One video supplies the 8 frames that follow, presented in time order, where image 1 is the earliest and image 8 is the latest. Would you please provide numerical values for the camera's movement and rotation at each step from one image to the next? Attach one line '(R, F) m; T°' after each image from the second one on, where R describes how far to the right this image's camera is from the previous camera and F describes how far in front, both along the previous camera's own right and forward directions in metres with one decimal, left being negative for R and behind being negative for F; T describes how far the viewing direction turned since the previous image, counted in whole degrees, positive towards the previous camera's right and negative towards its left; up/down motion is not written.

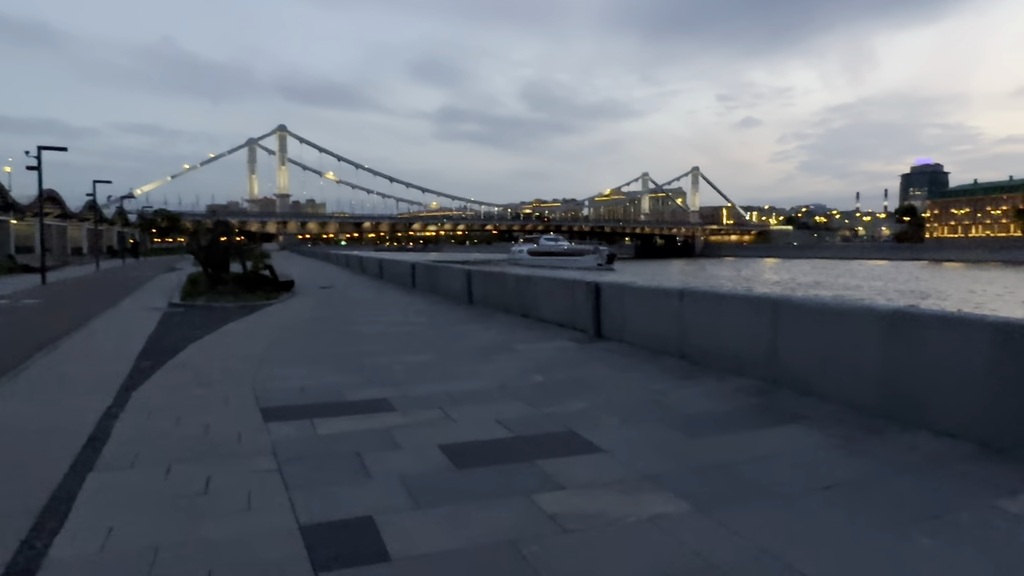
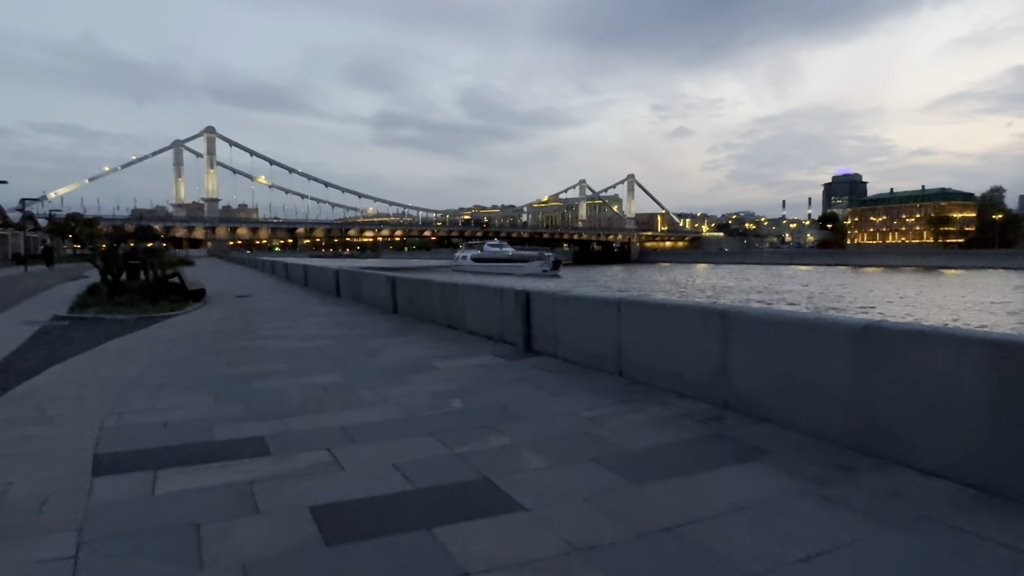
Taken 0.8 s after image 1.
(+0.2, +0.9) m; +5°
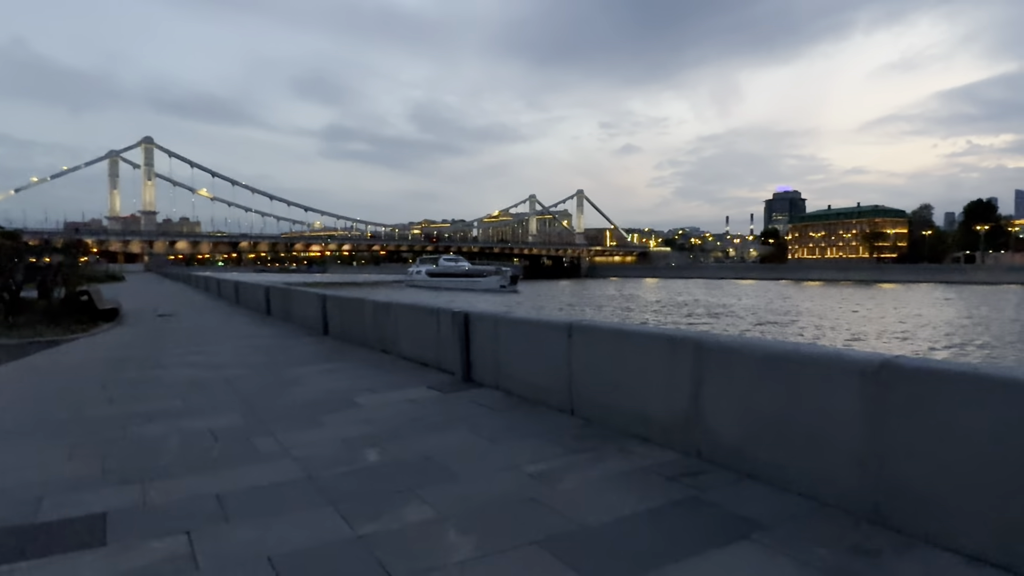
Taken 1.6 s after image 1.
(+0.1, +0.9) m; +4°
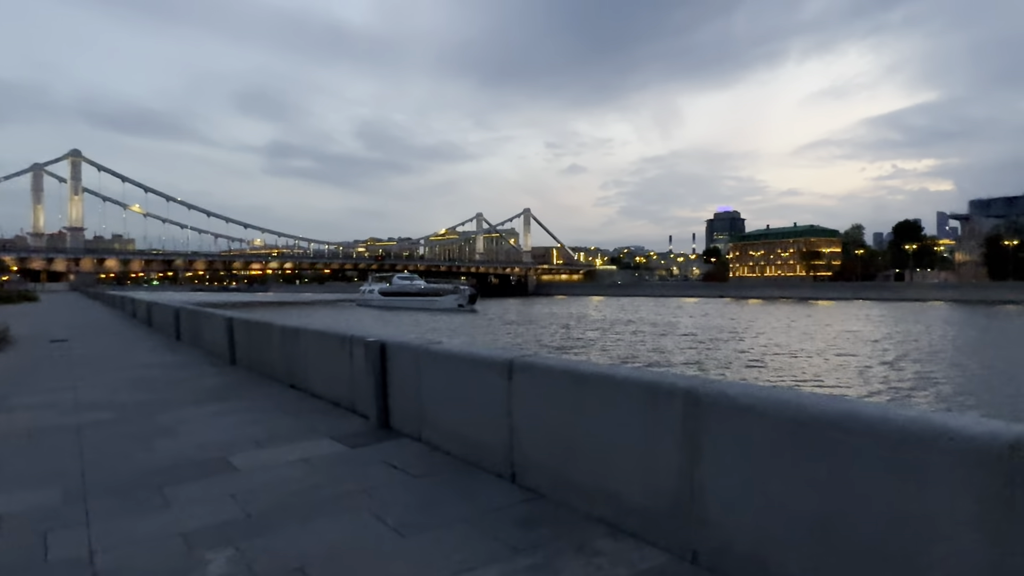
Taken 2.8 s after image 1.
(+0.2, +1.3) m; +4°
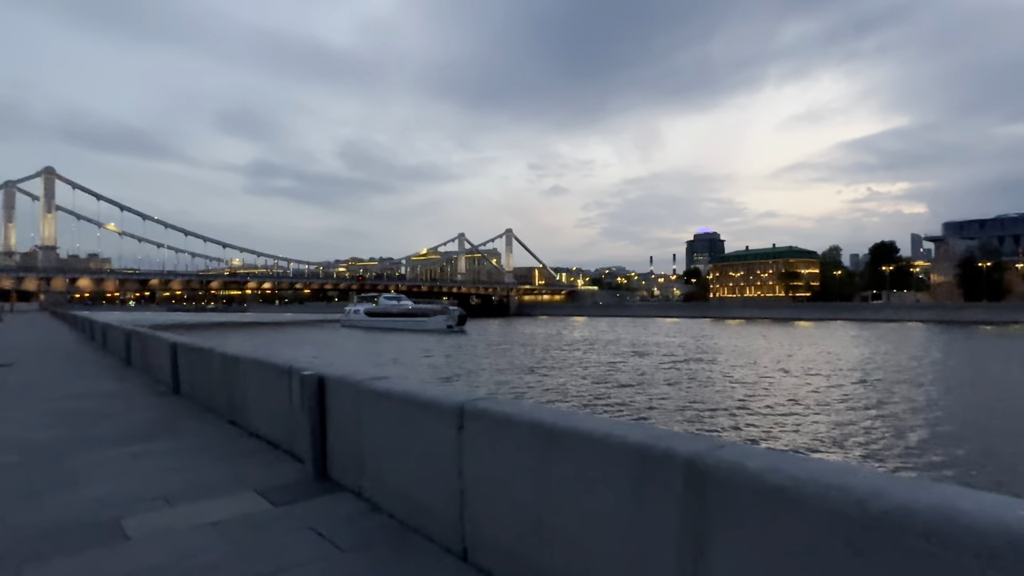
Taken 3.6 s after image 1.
(+0.1, +0.8) m; +1°
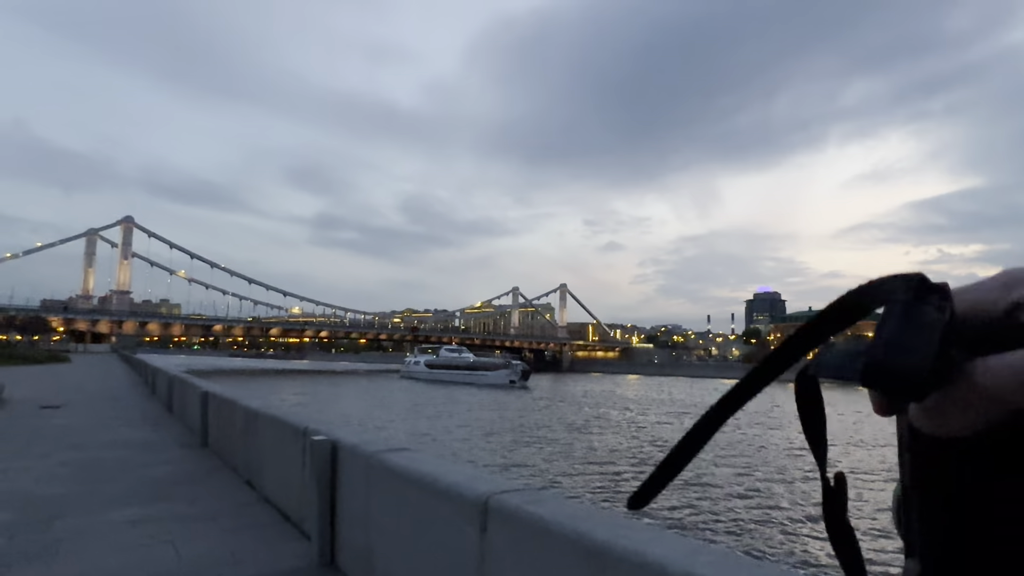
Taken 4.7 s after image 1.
(0.0, +0.7) m; -5°
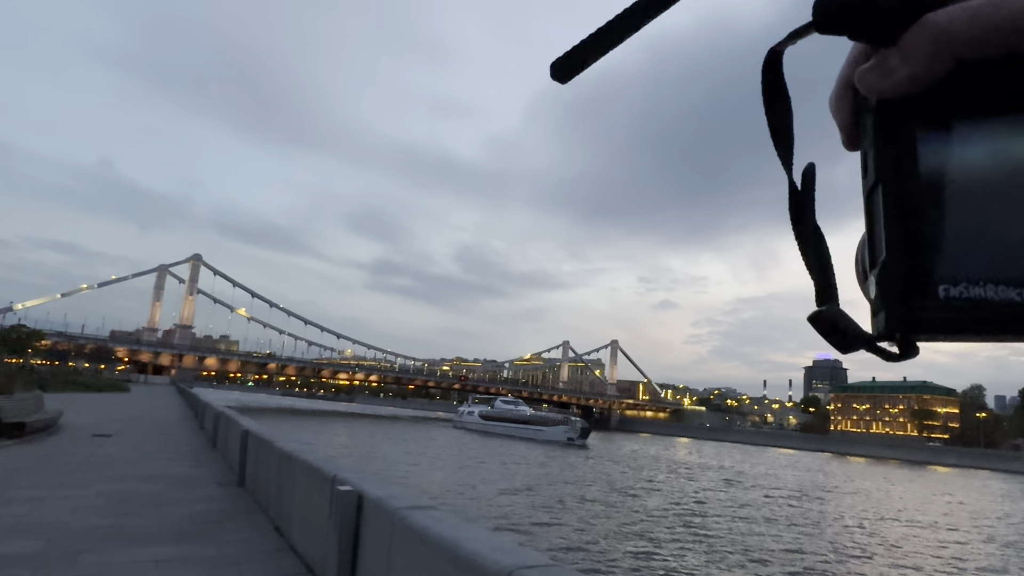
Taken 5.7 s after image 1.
(0.0, +0.2) m; -4°
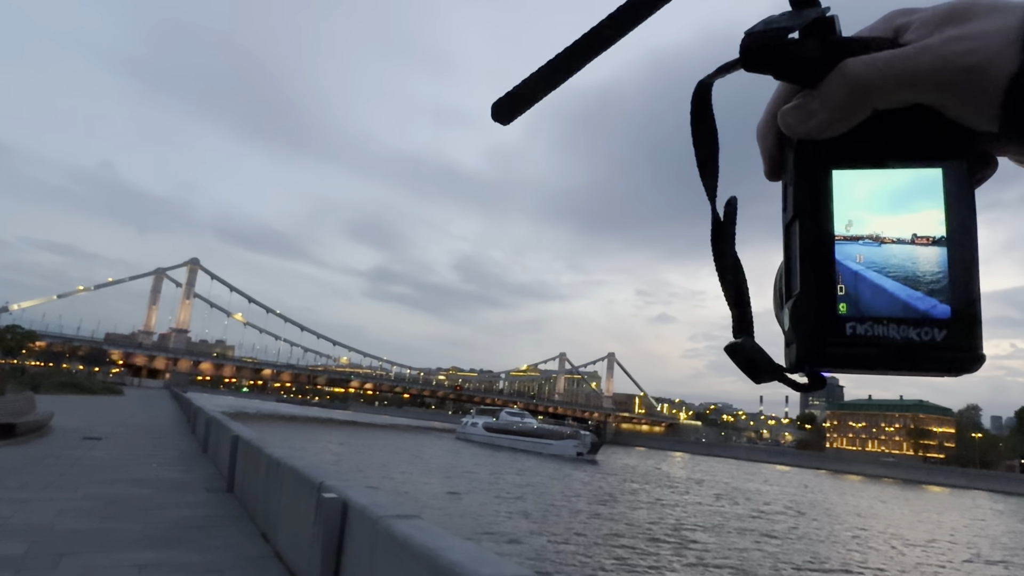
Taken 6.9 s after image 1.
(0.0, 0.0) m; 0°
